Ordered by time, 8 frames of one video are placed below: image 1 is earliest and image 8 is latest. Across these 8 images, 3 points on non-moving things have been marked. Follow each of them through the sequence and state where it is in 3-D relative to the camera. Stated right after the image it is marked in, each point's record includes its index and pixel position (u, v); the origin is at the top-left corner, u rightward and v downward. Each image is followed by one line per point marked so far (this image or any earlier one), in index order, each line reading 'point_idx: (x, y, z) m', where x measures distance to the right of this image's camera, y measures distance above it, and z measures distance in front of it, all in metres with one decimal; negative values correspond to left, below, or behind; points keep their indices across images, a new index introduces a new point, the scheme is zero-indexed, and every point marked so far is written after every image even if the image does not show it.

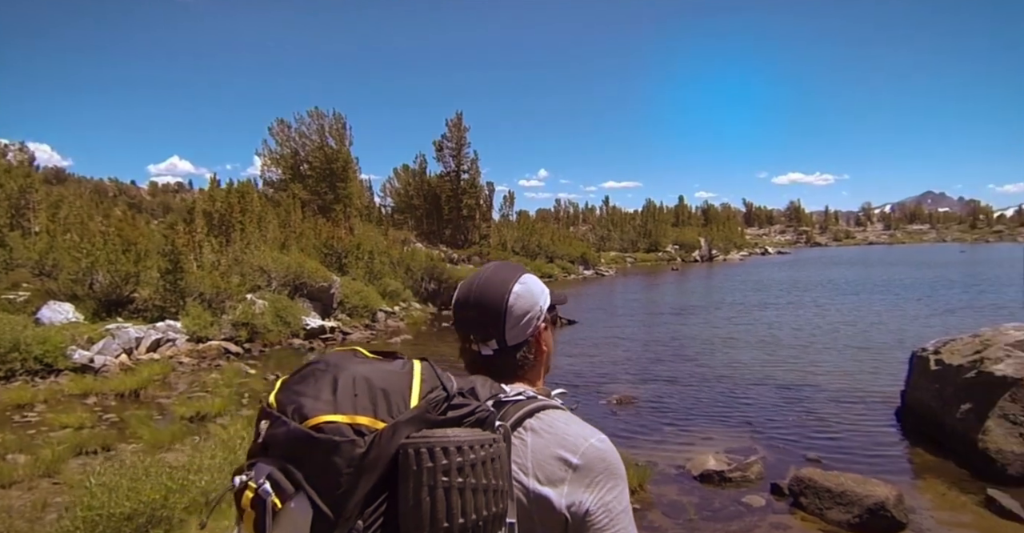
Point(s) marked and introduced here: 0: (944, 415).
0: (+9.6, -3.3, +16.3) m
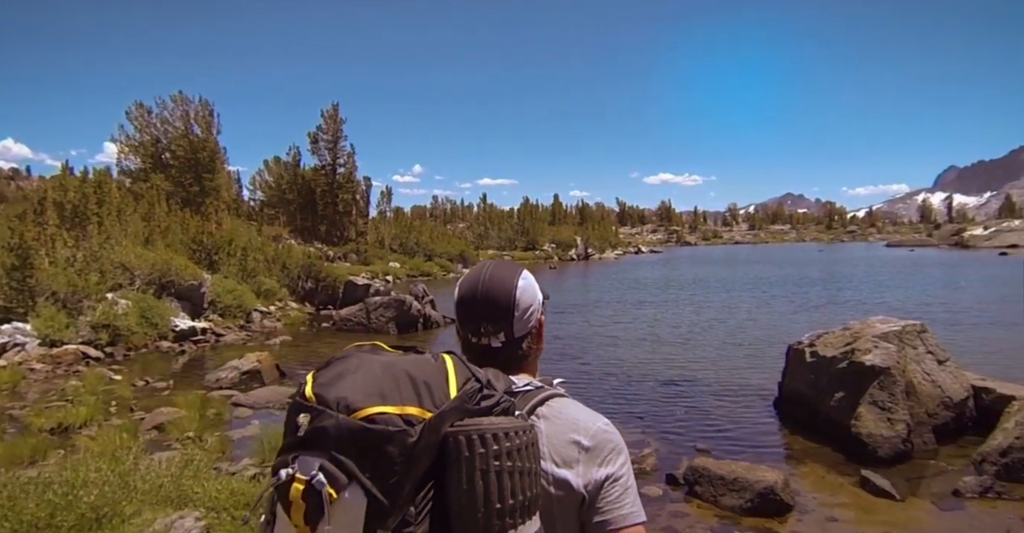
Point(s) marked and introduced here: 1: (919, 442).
0: (+7.4, -3.3, +17.4) m
1: (+9.0, -3.8, +15.9) m
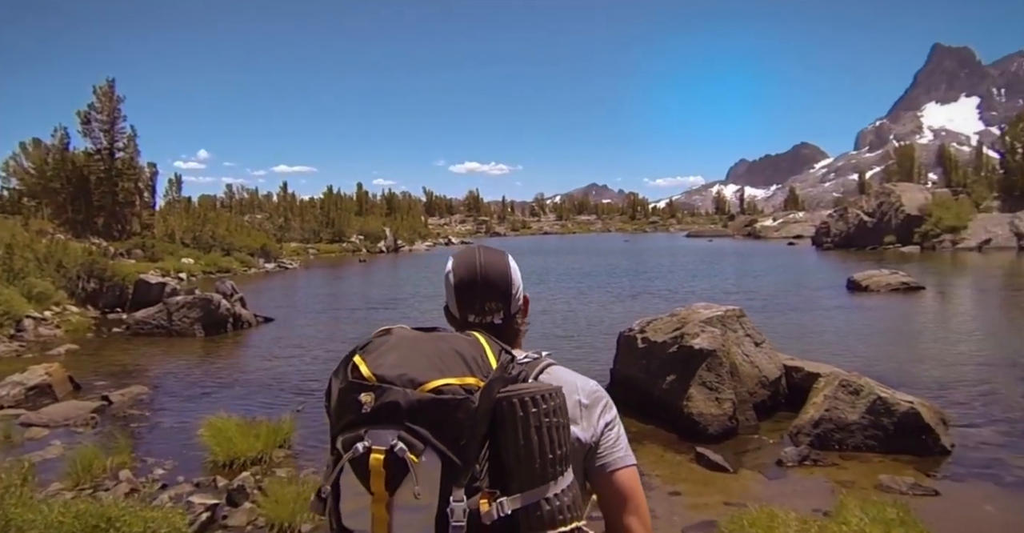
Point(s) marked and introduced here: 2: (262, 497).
0: (+3.7, -3.1, +18.6) m
1: (+5.6, -3.6, +17.4) m
2: (-3.5, -3.3, +10.2) m
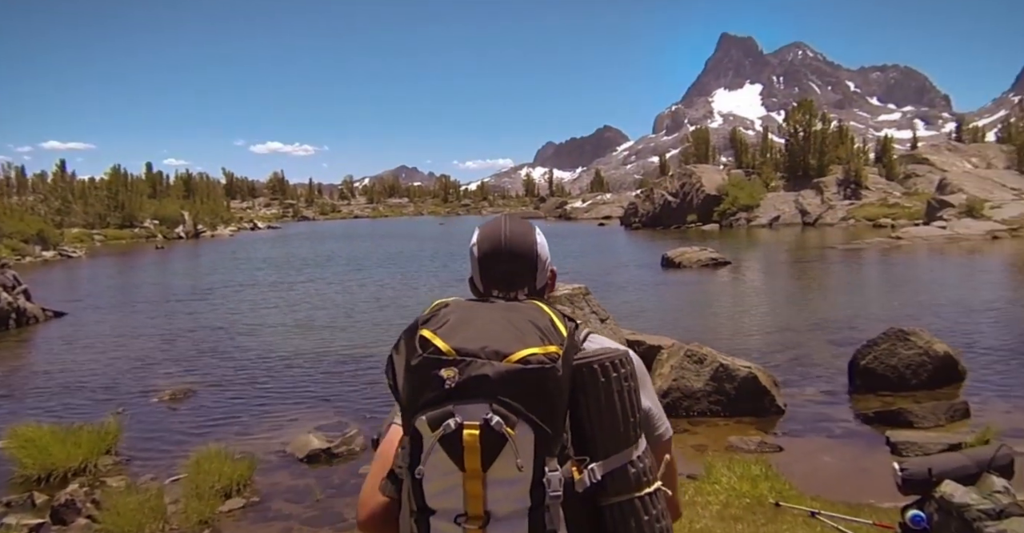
0: (-0.1, -2.5, +18.8) m
1: (+2.0, -3.1, +18.1) m
2: (-5.2, -3.1, +9.1) m
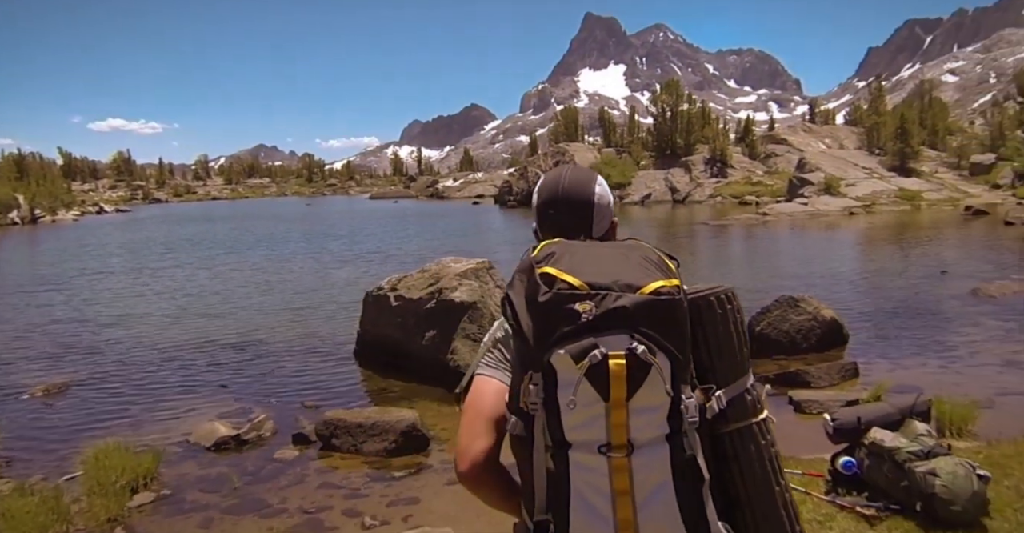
0: (-2.5, -2.0, +18.6) m
1: (-0.3, -2.5, +18.3) m
2: (-6.0, -2.8, +8.2) m
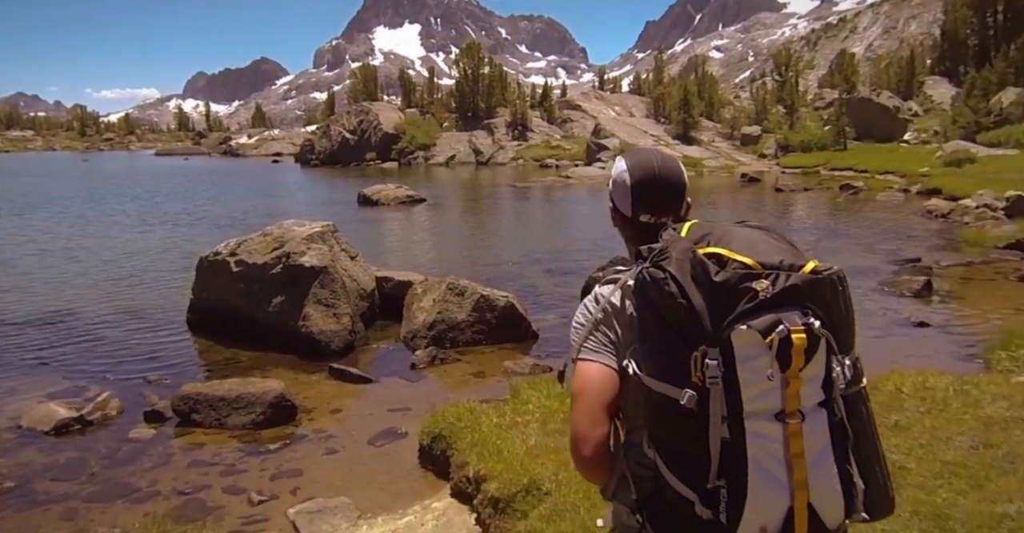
0: (-6.1, -1.1, +17.7) m
1: (-3.8, -1.6, +17.9) m
2: (-7.1, -2.5, +6.8) m
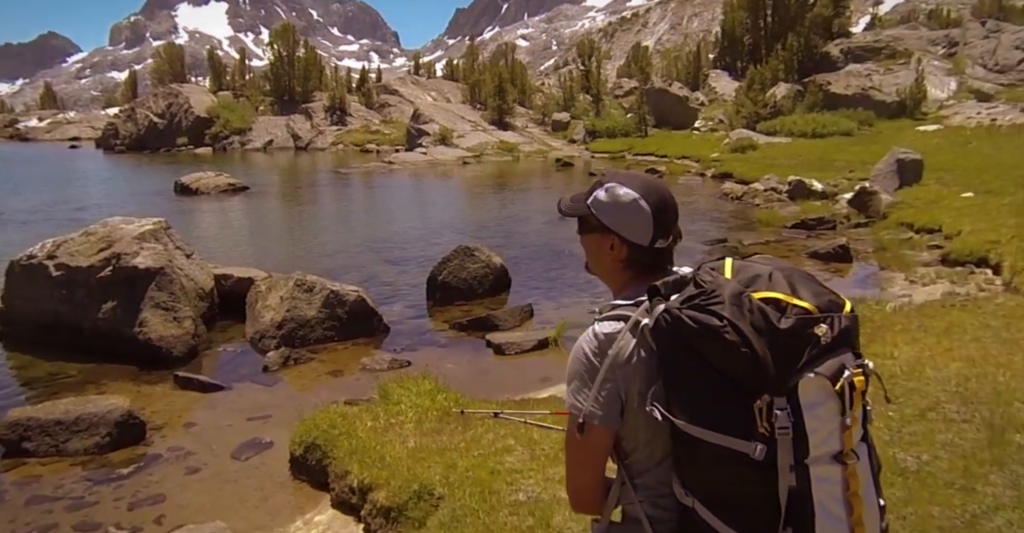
0: (-9.3, -1.1, +16.0) m
1: (-7.2, -1.6, +16.7) m
2: (-7.9, -2.8, +5.2) m
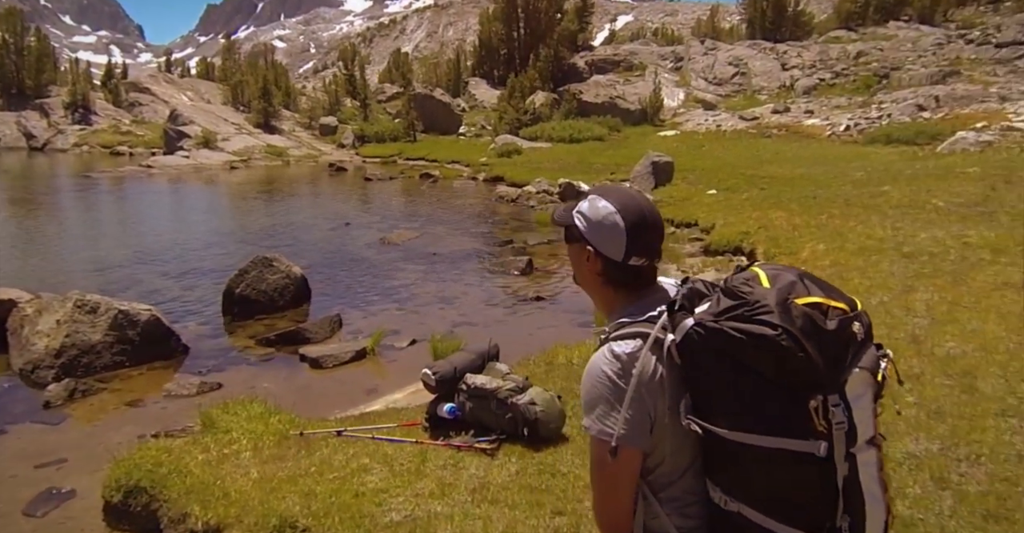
0: (-12.6, -1.7, +12.8) m
1: (-10.7, -2.0, +14.1) m
2: (-8.3, -3.1, +2.8) m
